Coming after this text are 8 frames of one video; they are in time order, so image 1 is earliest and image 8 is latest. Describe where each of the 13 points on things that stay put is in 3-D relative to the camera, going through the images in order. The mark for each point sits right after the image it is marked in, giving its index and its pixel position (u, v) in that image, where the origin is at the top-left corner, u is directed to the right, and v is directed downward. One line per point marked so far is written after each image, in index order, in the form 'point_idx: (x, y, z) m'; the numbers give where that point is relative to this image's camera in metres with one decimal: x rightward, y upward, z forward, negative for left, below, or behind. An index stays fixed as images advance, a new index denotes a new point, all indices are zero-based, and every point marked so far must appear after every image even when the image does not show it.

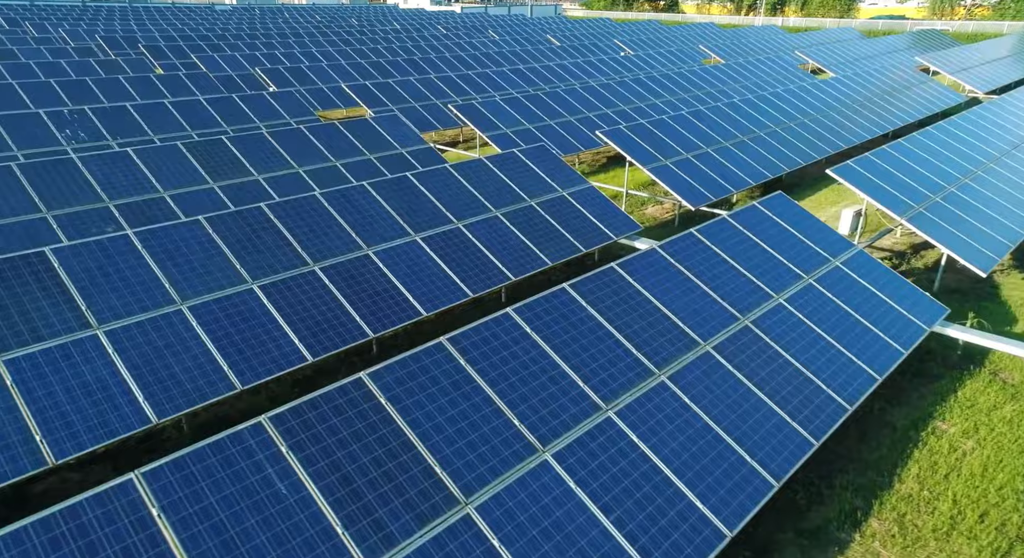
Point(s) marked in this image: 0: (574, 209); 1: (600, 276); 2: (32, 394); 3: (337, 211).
0: (+1.4, +1.7, +14.9) m
1: (+1.2, +0.1, +8.6) m
2: (-5.7, -1.4, +7.7) m
3: (-3.3, +1.3, +12.3) m
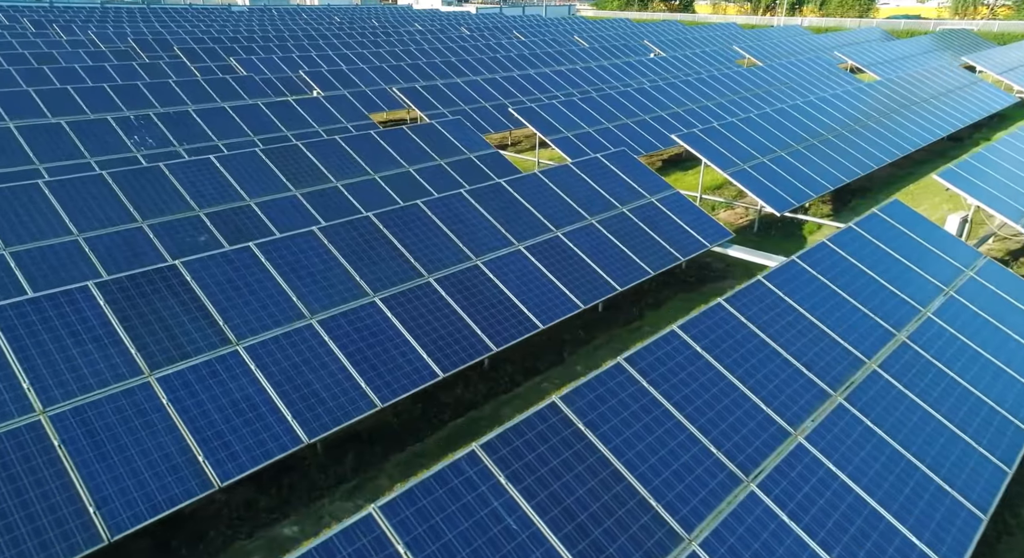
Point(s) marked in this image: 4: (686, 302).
0: (+3.5, +1.4, +14.6) m
1: (+3.1, -0.1, +8.3) m
2: (-3.8, -1.6, +7.6) m
3: (-1.3, +1.1, +12.2) m
4: (+3.6, -0.5, +13.5) m
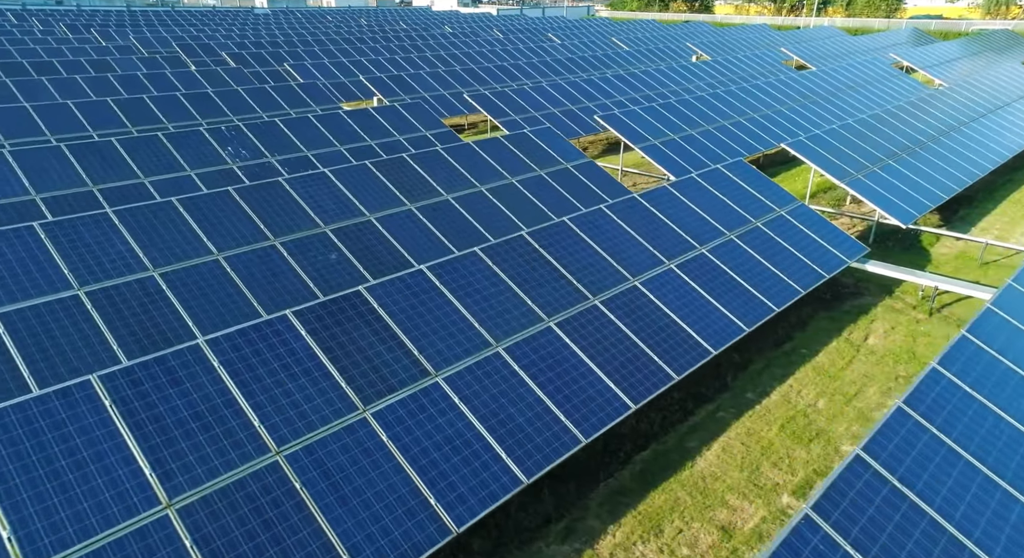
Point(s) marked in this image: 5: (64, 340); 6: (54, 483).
0: (+6.3, +1.0, +14.1) m
1: (+5.8, -0.5, +7.8) m
2: (-1.1, -1.9, +7.3) m
3: (+1.4, +0.7, +11.8) m
4: (+6.4, -0.9, +13.0) m
5: (-6.7, -1.0, +9.8) m
6: (-4.1, -1.8, +5.9) m
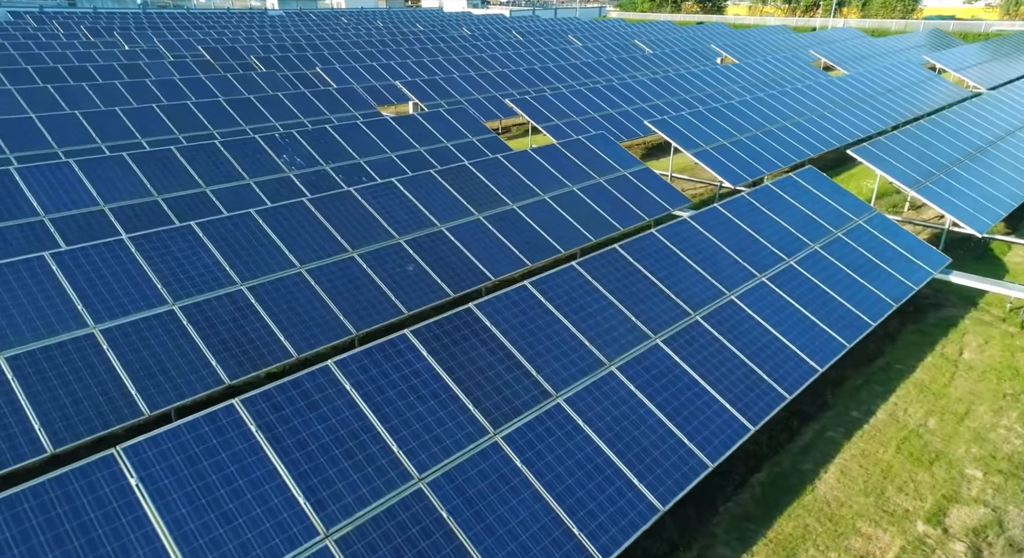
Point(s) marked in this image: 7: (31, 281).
0: (+7.9, +0.8, +13.8) m
1: (+7.3, -0.8, +7.5) m
2: (+0.4, -2.2, +7.1) m
3: (+3.0, +0.5, +11.5) m
4: (+8.0, -1.1, +12.7) m
5: (-5.1, -1.2, +9.7) m
6: (-2.6, -2.1, +5.7) m
7: (-7.4, -0.1, +10.2) m
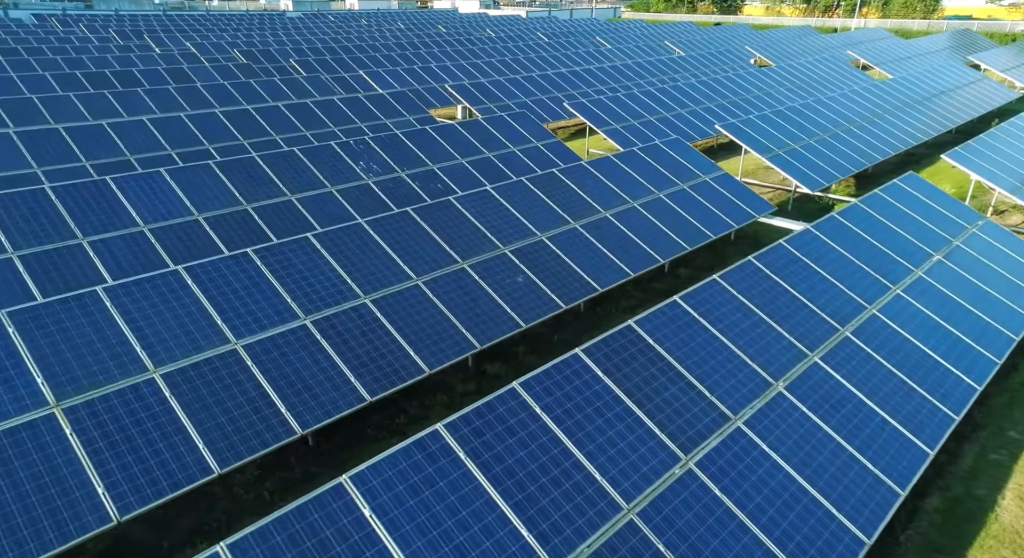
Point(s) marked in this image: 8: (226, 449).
0: (+10.1, +0.5, +13.4) m
1: (+9.4, -1.0, +7.1) m
2: (+2.5, -2.4, +6.8) m
3: (+5.2, +0.2, +11.2) m
4: (+10.2, -1.4, +12.2) m
5: (-3.0, -1.4, +9.5) m
6: (-0.6, -2.3, +5.5) m
7: (-5.2, -0.3, +10.1) m
8: (-3.6, -2.2, +8.2) m
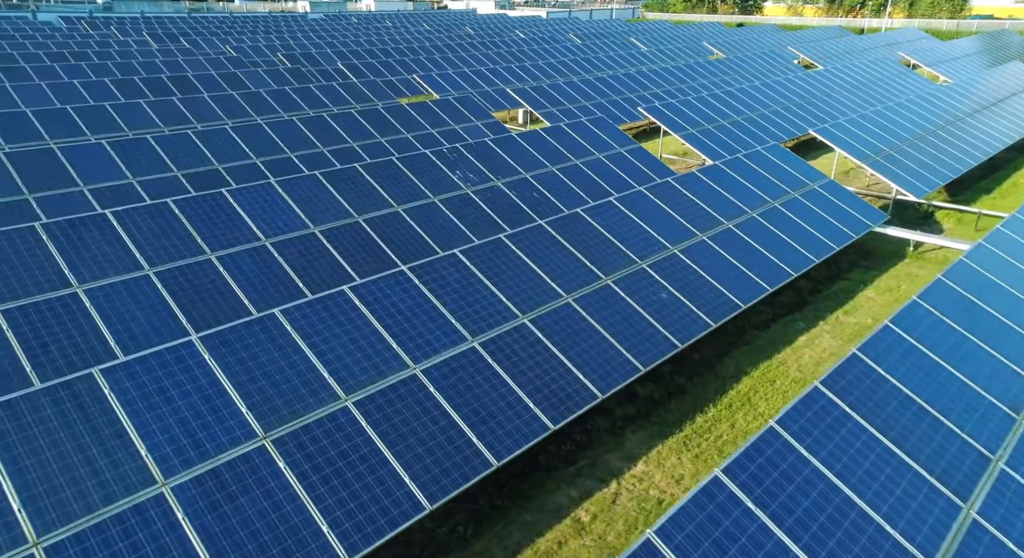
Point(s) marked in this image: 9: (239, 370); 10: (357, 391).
0: (+12.9, +0.2, +12.6) m
1: (+12.0, -1.4, +6.4) m
2: (+5.1, -2.7, +6.2) m
3: (+8.0, -0.1, +10.6) m
4: (+13.0, -1.7, +11.5) m
5: (-0.3, -1.7, +9.0) m
6: (+2.1, -2.6, +5.0) m
7: (-2.5, -0.6, +9.7) m
8: (-1.0, -2.5, +7.8) m
9: (-3.5, -1.2, +8.5) m
10: (-2.1, -1.5, +8.7) m
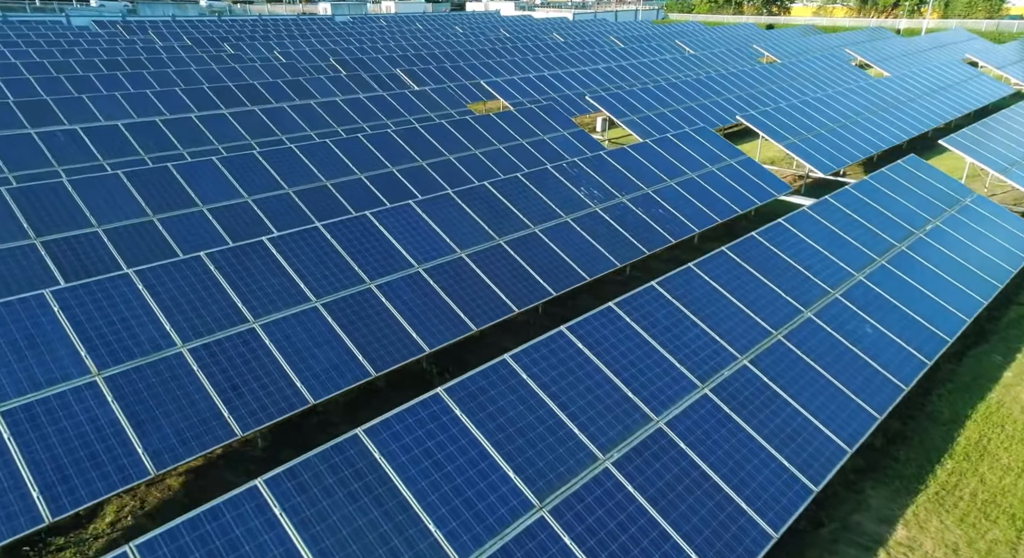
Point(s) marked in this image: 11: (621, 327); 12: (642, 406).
0: (+16.4, -0.5, +11.4) m
1: (+15.3, -2.0, +5.2) m
2: (+8.4, -3.3, +5.2) m
3: (+11.4, -0.7, +9.5) m
4: (+16.4, -2.4, +10.3) m
5: (+3.1, -2.3, +8.2) m
6: (+5.3, -3.2, +4.0) m
7: (+0.9, -1.2, +8.9) m
8: (+2.4, -3.0, +6.9) m
9: (-0.2, -1.8, +7.7) m
10: (+1.3, -2.1, +7.9) m
11: (+1.7, -0.7, +9.7) m
12: (+1.8, -1.7, +8.7) m
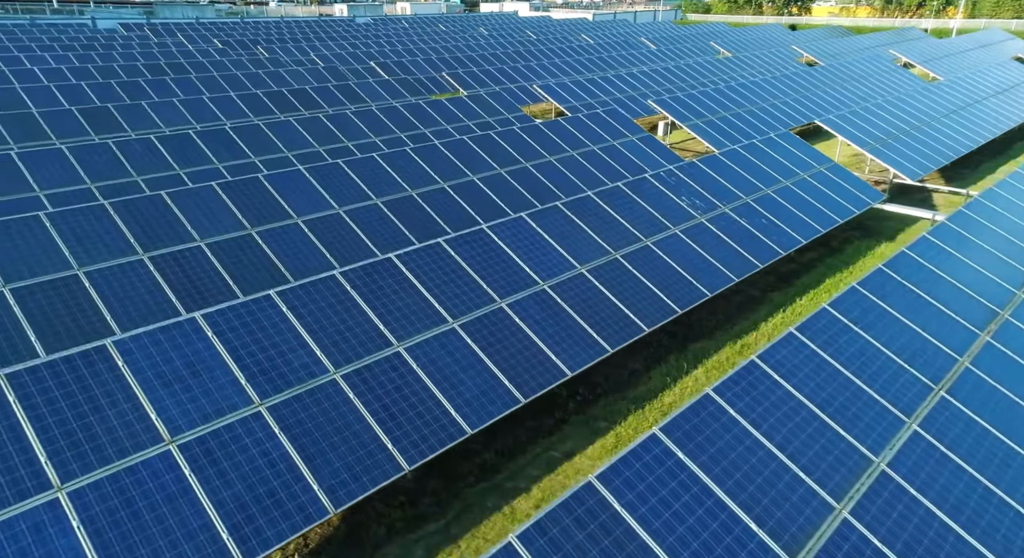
0: (+19.0, -0.9, +10.4) m
1: (+17.8, -2.4, +4.2) m
2: (+10.9, -3.7, +4.3) m
3: (+13.9, -1.1, +8.6) m
4: (+19.0, -2.8, +9.2) m
5: (+5.6, -2.7, +7.4) m
6: (+7.8, -3.5, +3.3) m
7: (+3.4, -1.5, +8.2) m
8: (+4.9, -3.4, +6.2) m
9: (+2.3, -2.1, +7.0) m
10: (+3.8, -2.5, +7.2) m
11: (+4.3, -1.1, +9.0) m
12: (+4.3, -2.1, +8.0) m
